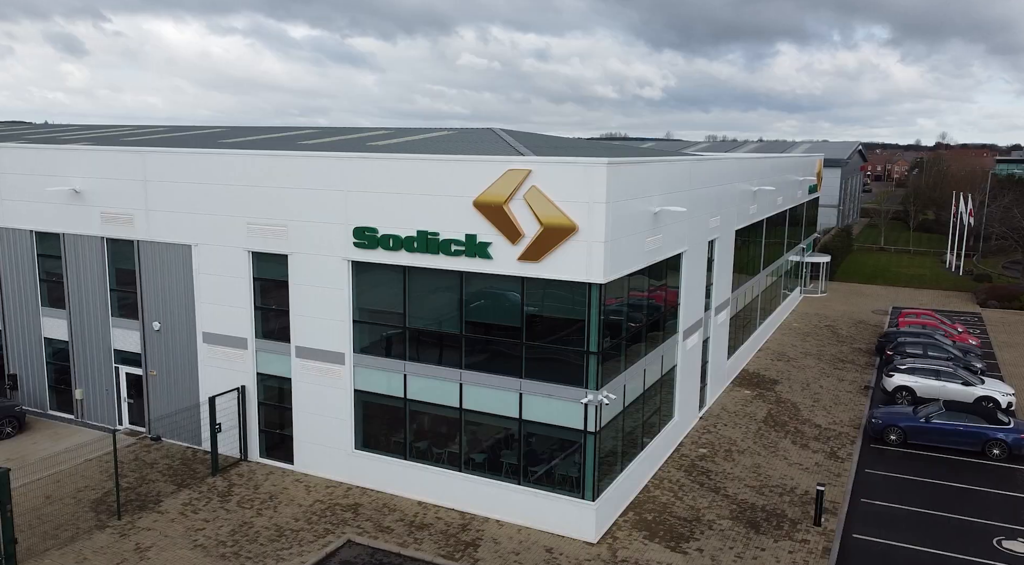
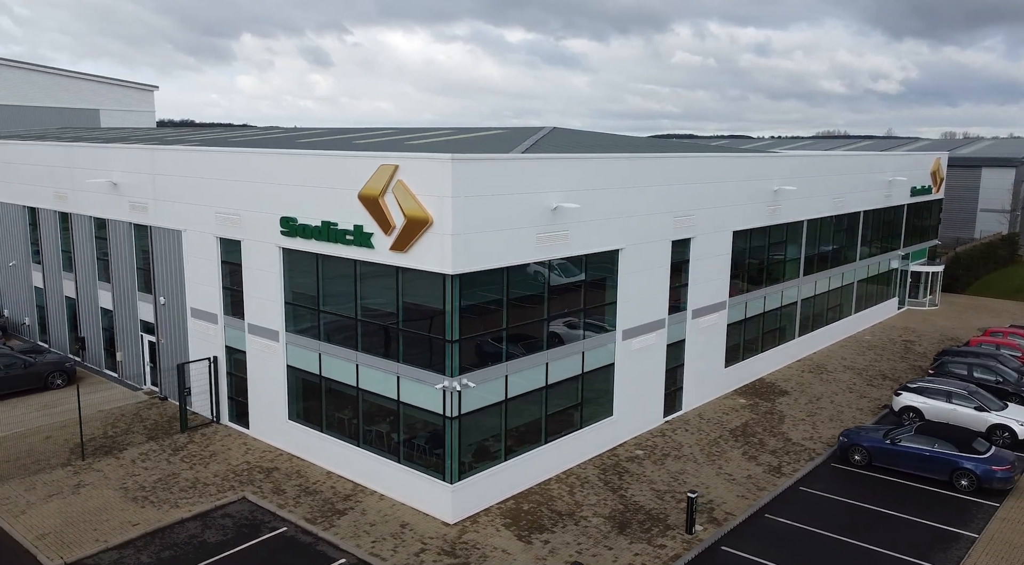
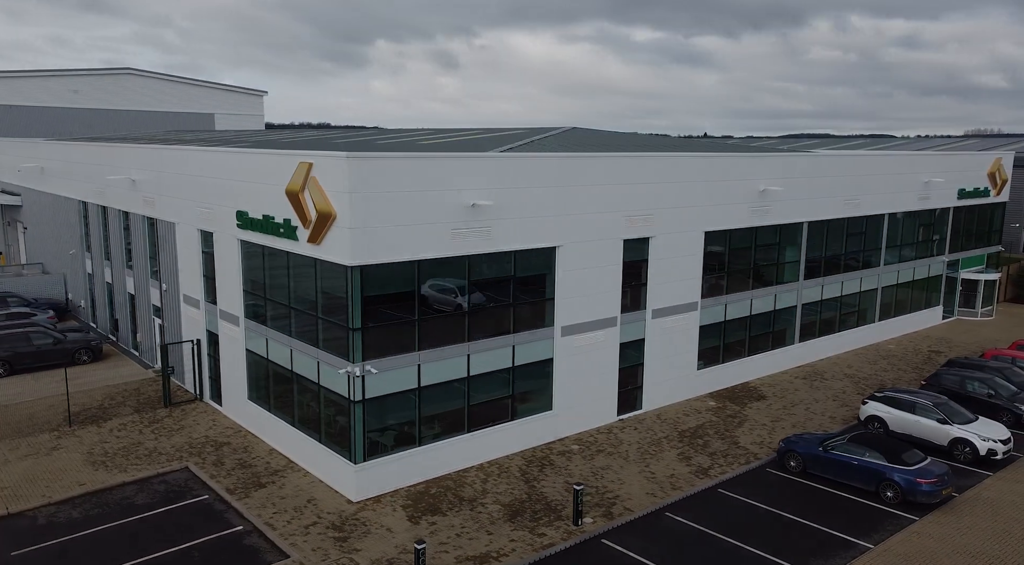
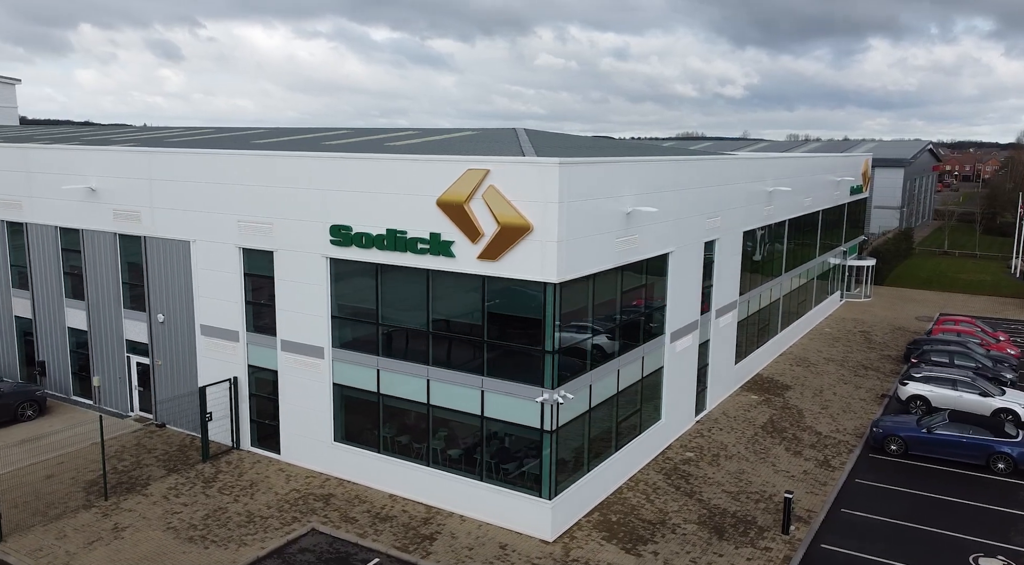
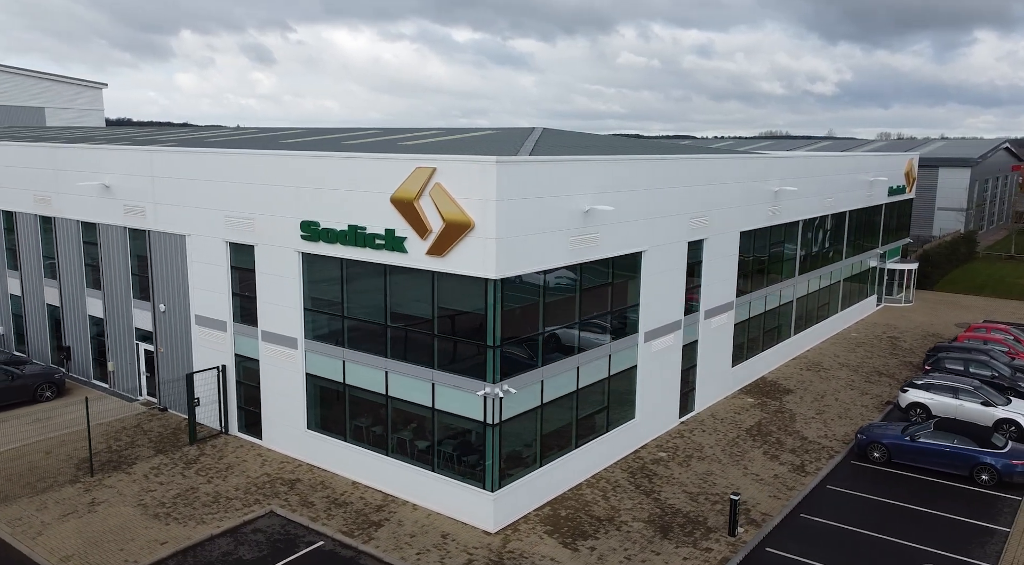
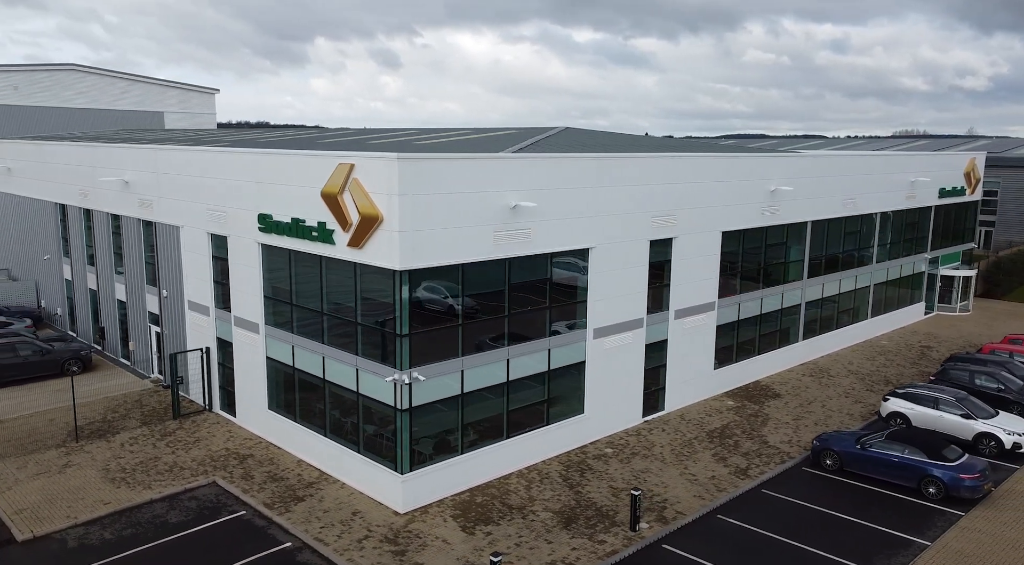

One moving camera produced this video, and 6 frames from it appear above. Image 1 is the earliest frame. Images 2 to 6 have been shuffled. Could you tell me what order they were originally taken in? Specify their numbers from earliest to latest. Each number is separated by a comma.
4, 5, 2, 6, 3
